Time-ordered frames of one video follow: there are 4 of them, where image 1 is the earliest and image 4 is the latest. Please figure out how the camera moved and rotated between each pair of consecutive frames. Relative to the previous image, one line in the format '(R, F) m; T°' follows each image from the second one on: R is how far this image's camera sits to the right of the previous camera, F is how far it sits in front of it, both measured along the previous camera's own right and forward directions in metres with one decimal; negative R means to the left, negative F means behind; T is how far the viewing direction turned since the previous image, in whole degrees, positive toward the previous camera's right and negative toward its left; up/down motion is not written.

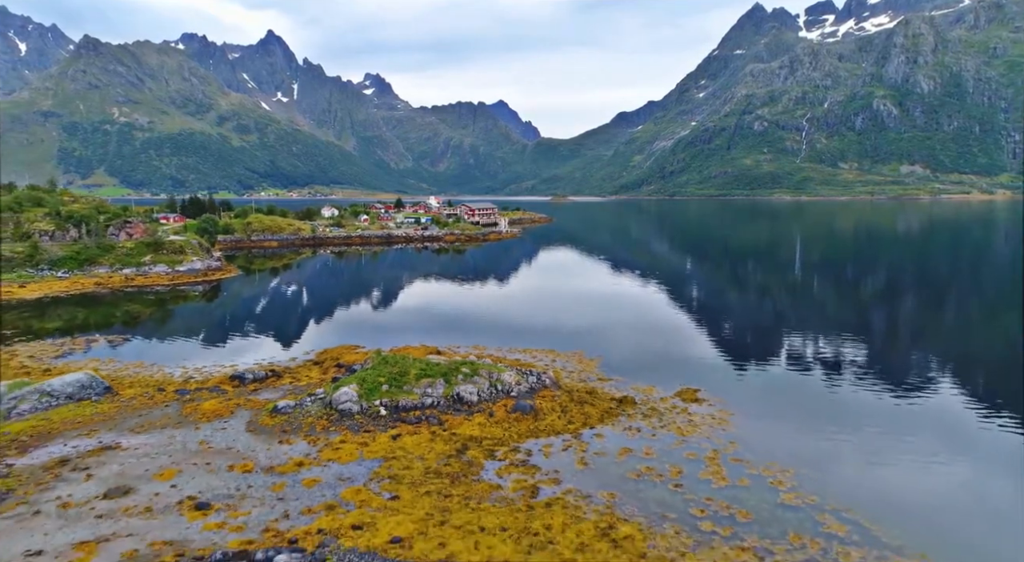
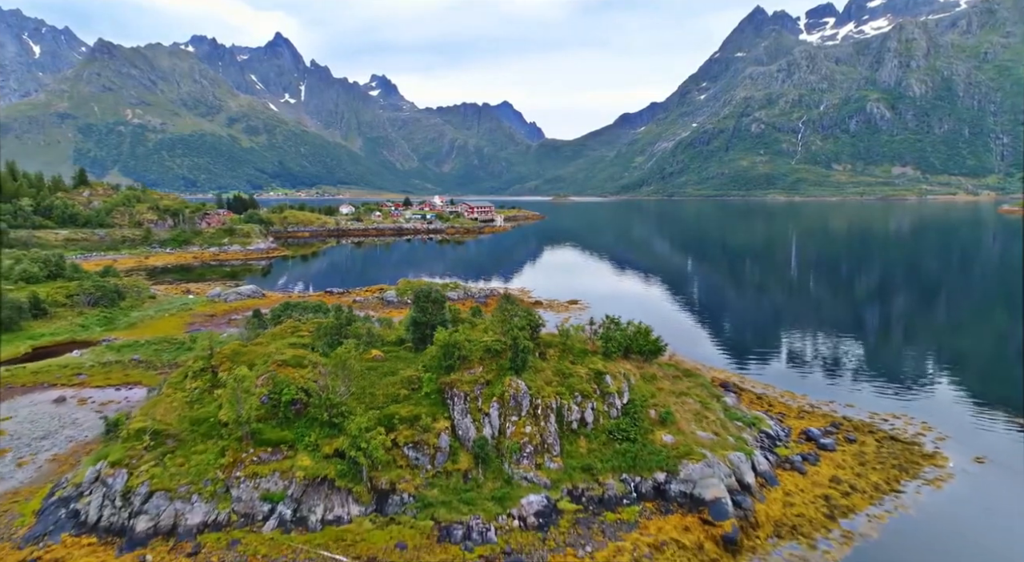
(+4.7, -31.7) m; 0°
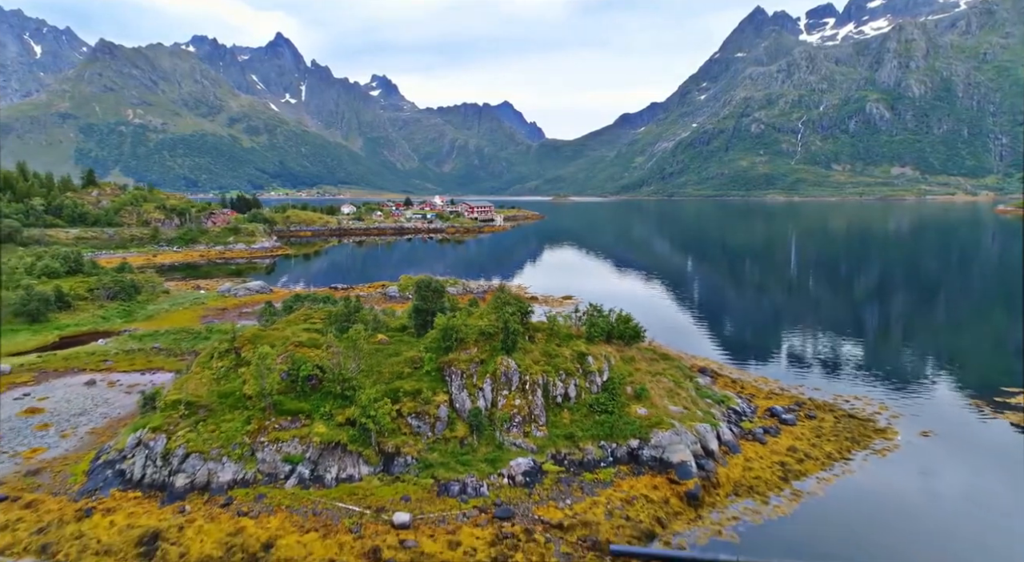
(+0.4, -3.0) m; 0°
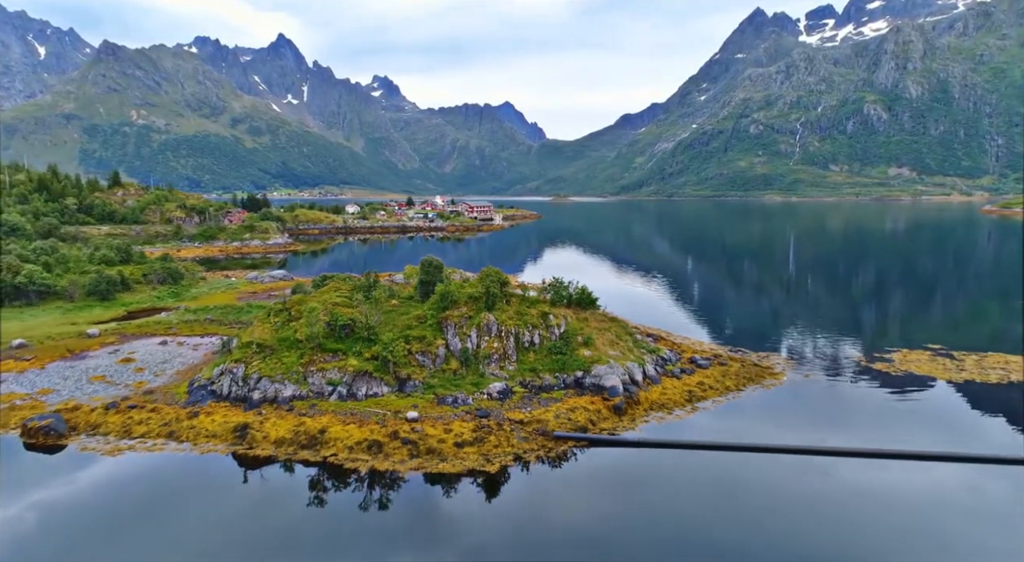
(+1.3, -9.7) m; 0°
